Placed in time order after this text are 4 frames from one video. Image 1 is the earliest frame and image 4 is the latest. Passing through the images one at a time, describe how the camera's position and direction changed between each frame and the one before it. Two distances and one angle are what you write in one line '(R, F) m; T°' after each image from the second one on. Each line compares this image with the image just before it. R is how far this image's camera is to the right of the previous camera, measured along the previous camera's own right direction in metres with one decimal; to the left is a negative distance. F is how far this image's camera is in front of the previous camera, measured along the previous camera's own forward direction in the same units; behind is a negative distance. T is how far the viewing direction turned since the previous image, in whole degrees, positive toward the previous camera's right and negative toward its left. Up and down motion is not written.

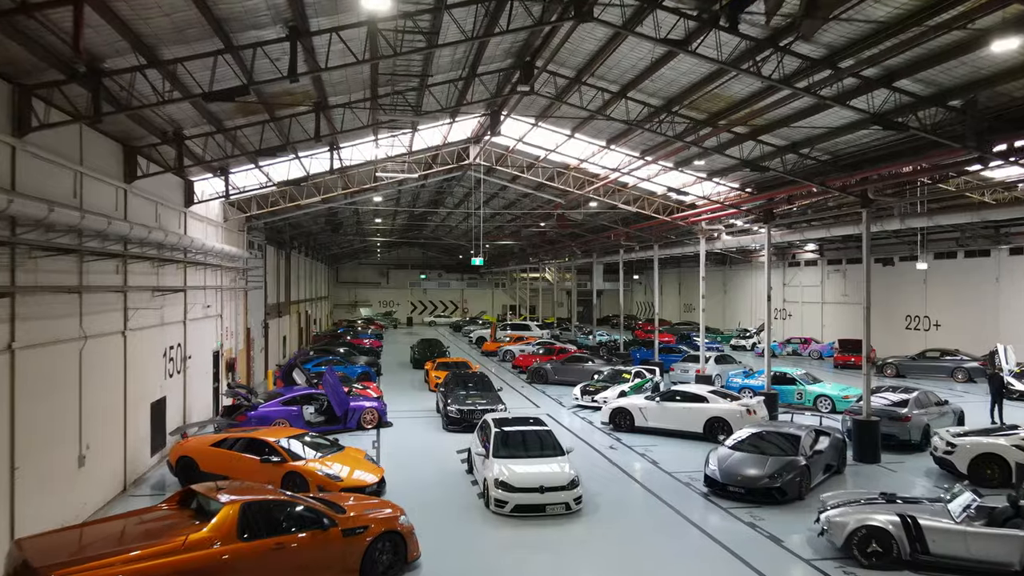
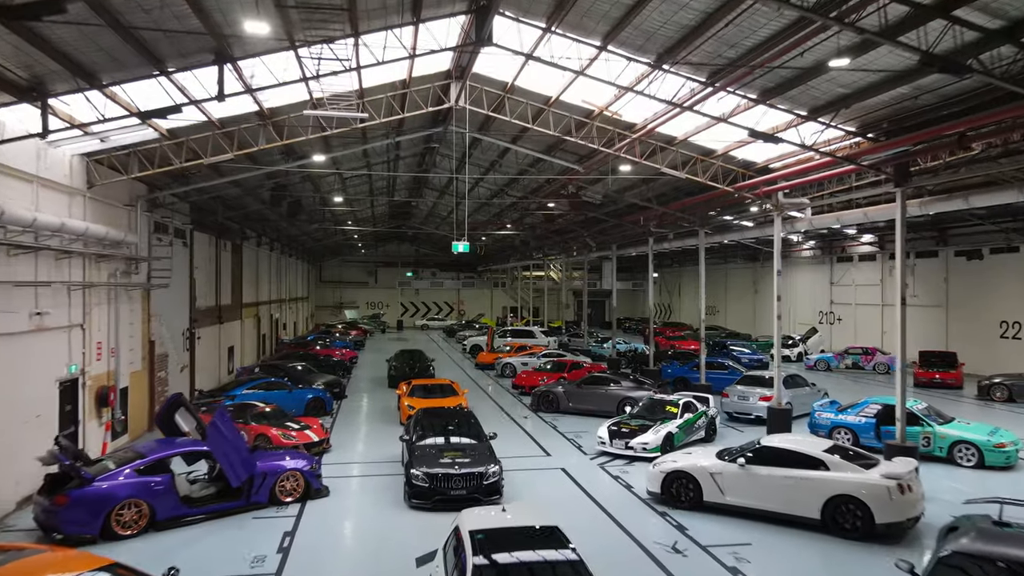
(0.0, +5.1) m; 0°
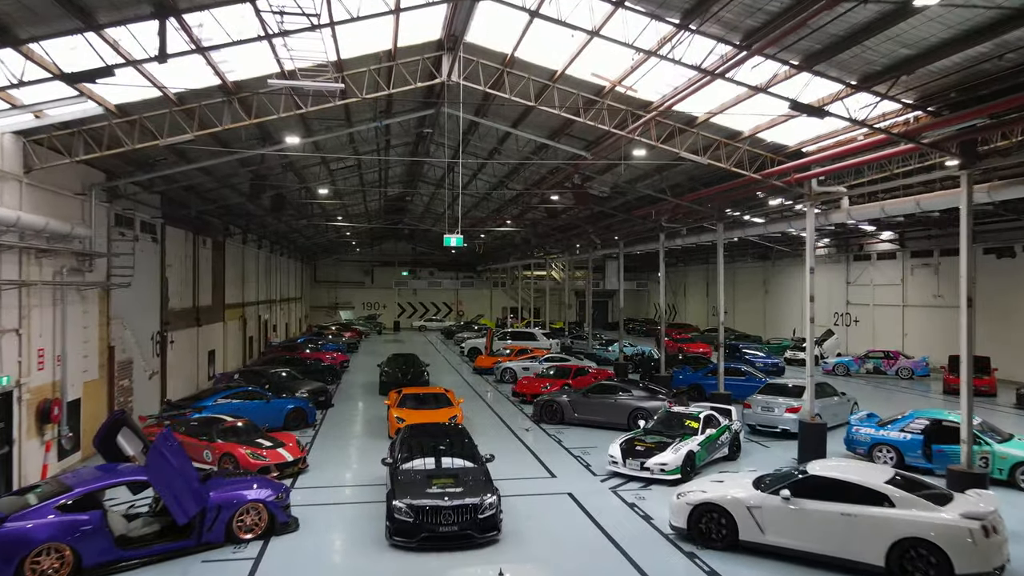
(0.0, +1.4) m; 0°
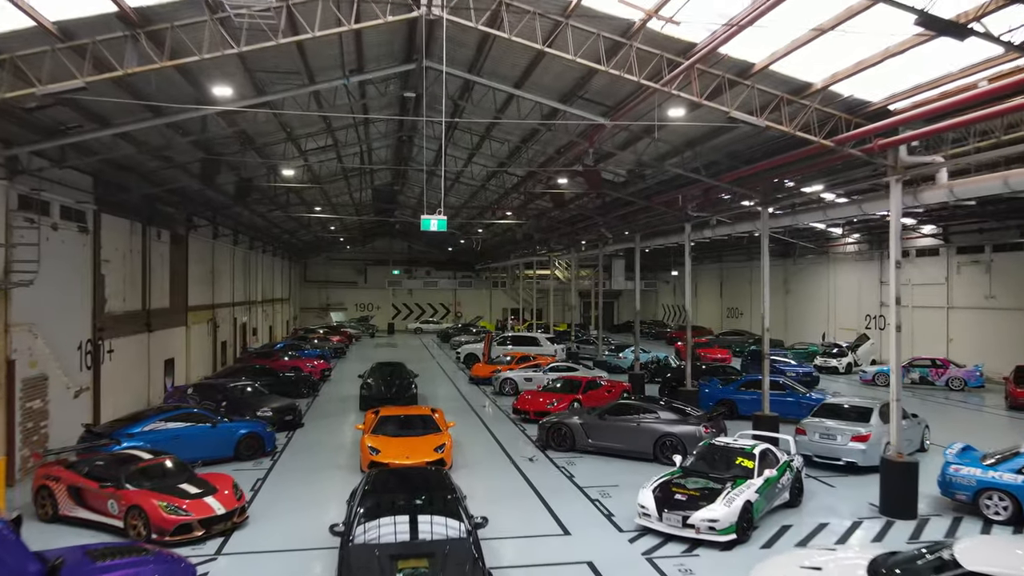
(0.0, +2.5) m; 0°
